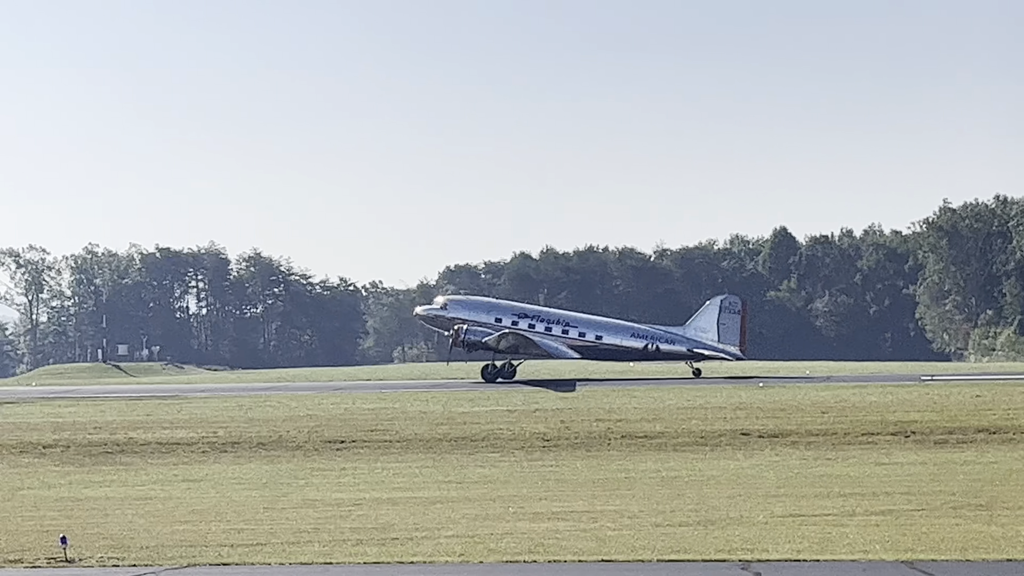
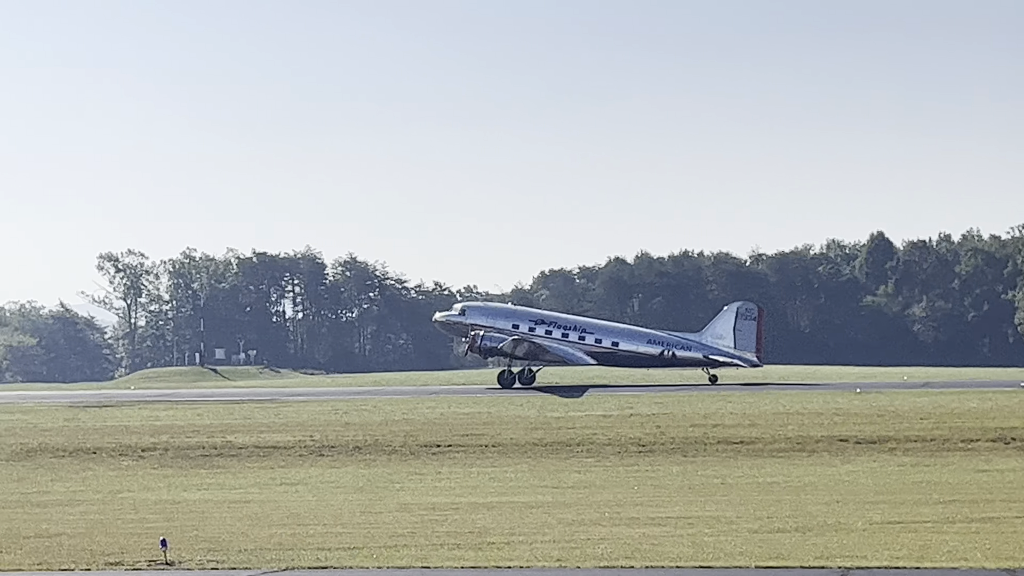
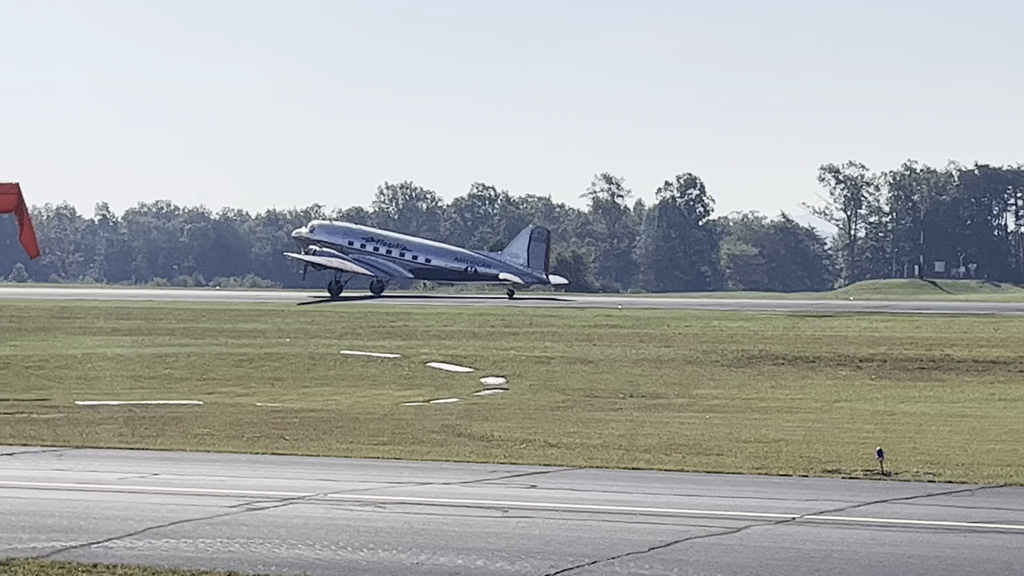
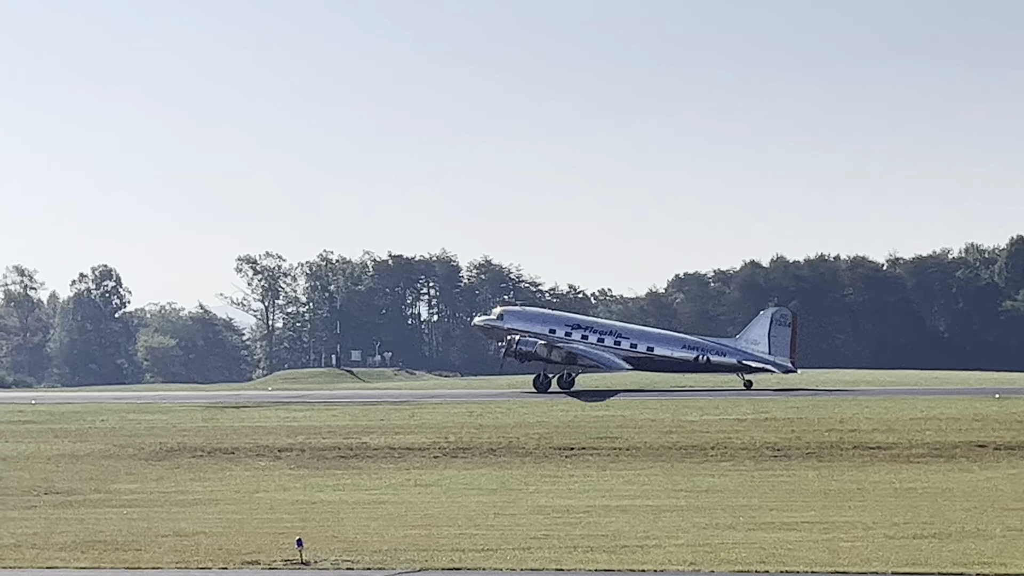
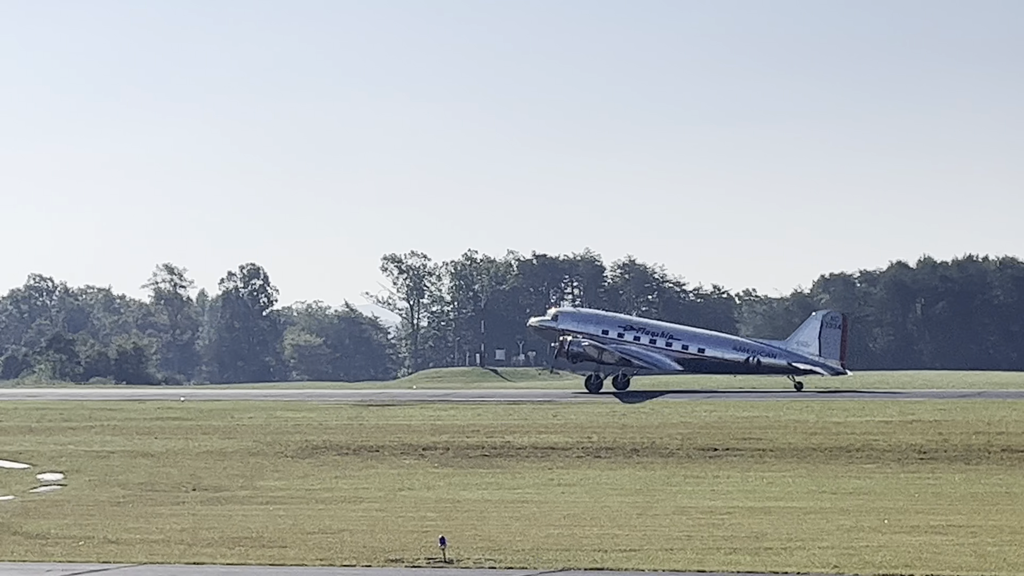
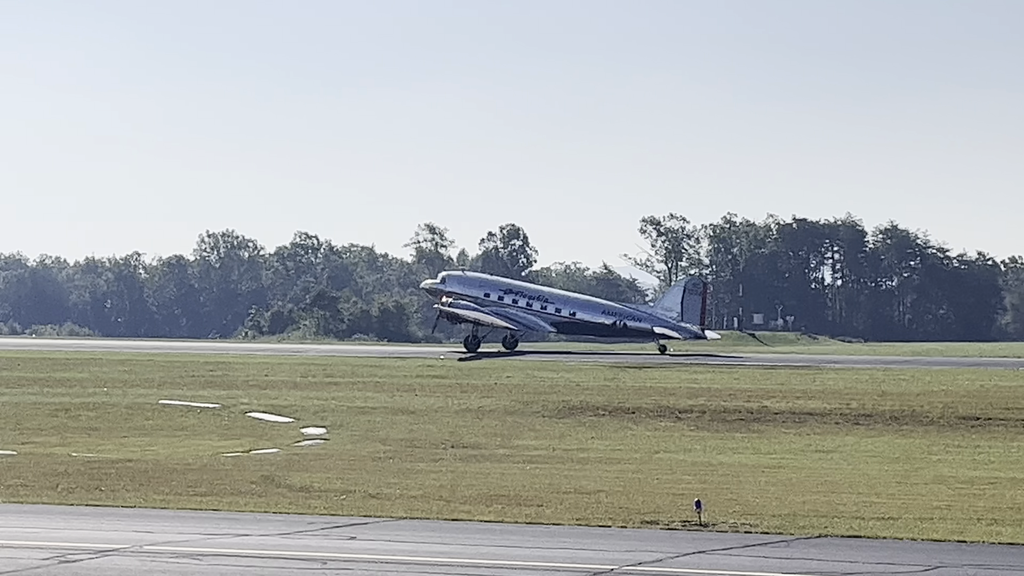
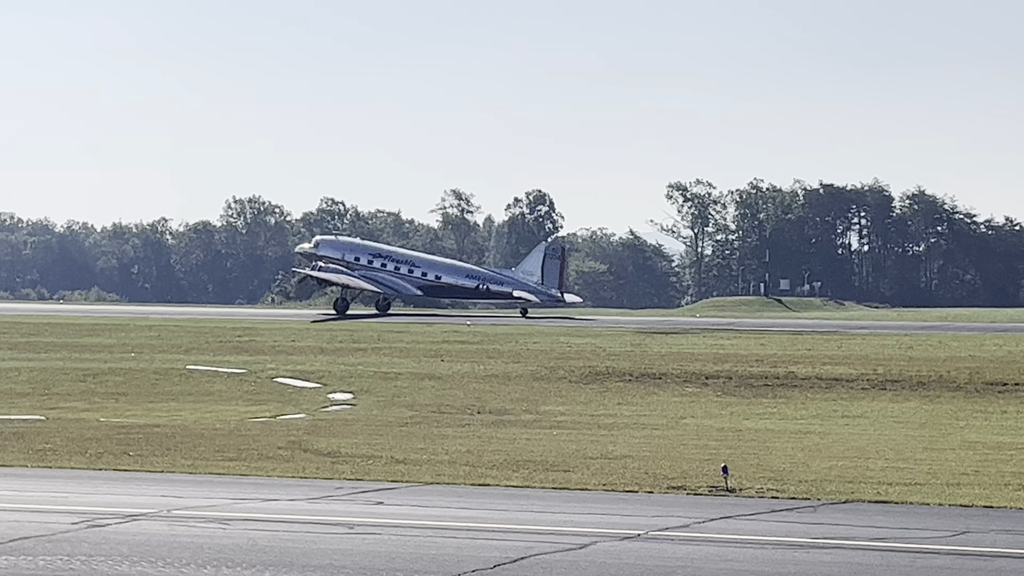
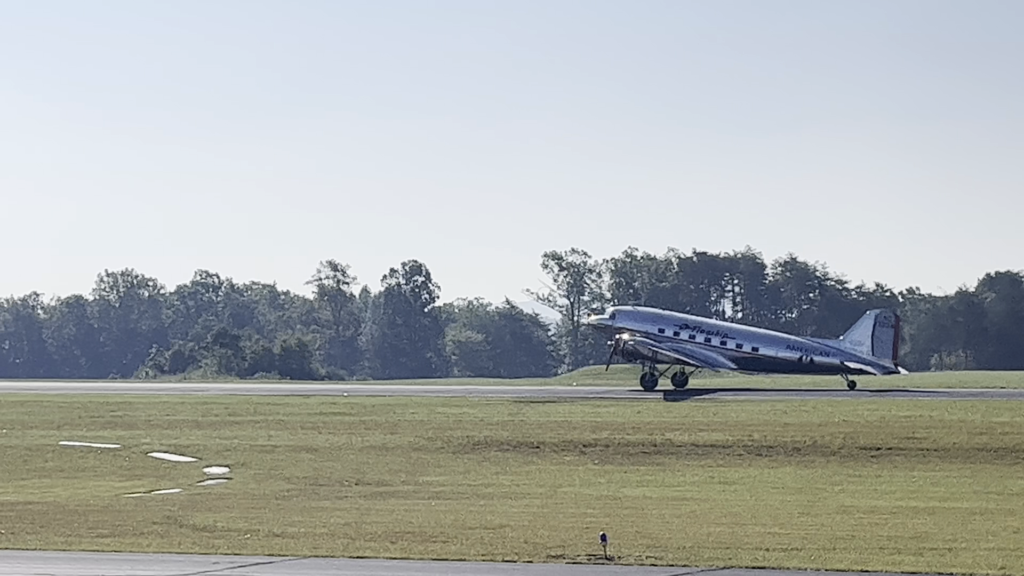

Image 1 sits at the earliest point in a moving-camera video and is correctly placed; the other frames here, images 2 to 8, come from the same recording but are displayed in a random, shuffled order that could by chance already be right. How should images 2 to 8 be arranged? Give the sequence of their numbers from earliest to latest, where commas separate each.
2, 4, 5, 8, 6, 7, 3
